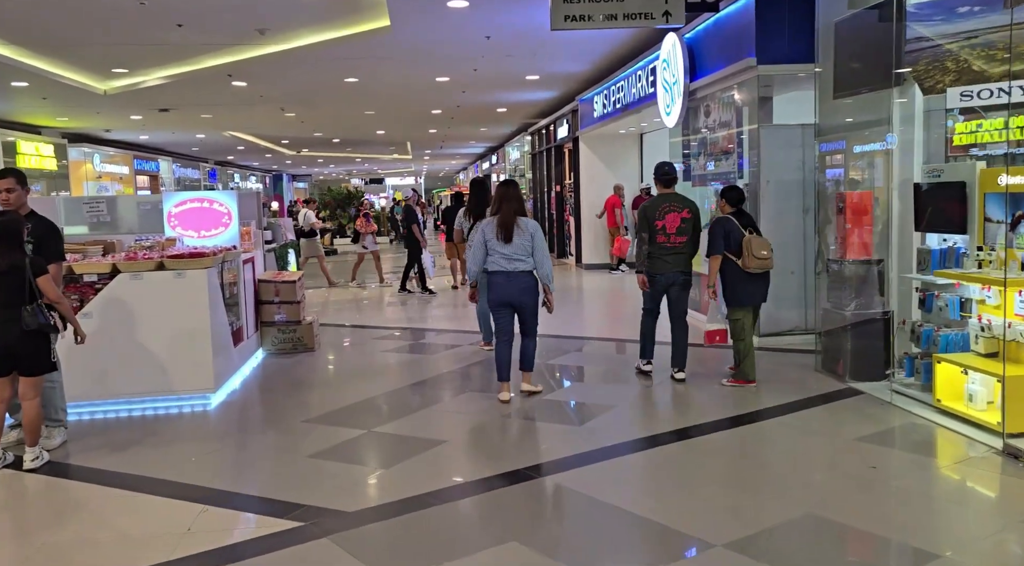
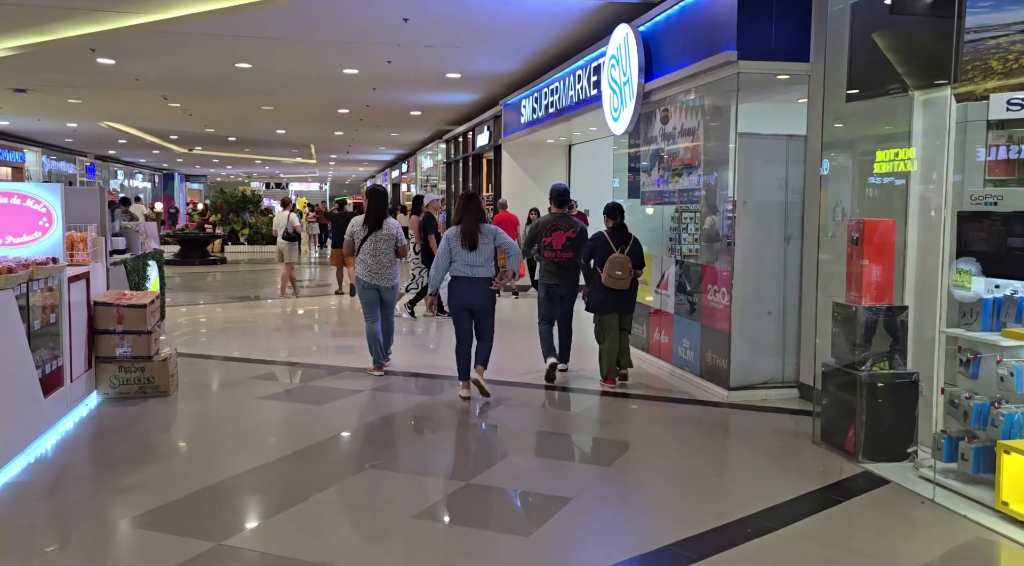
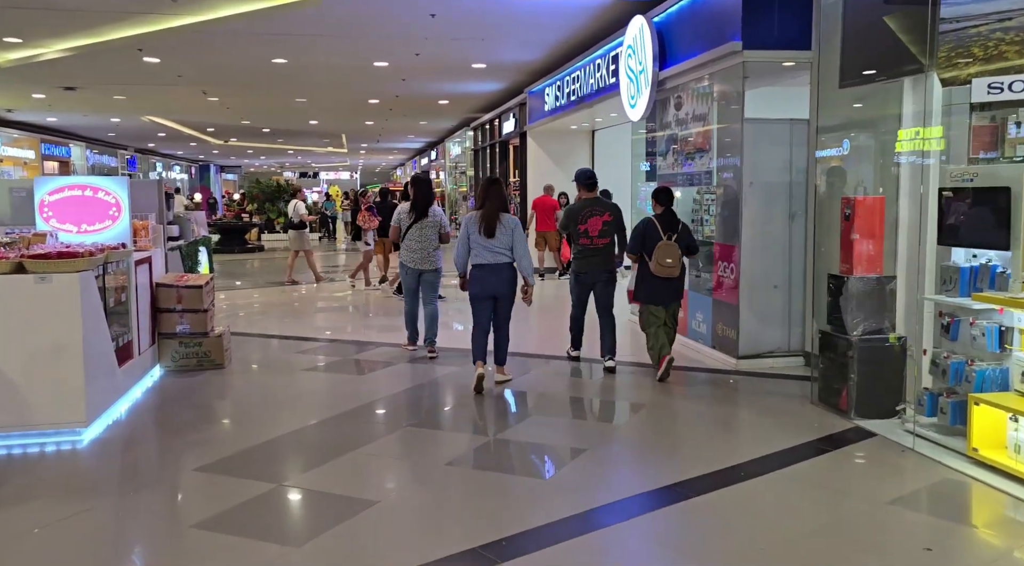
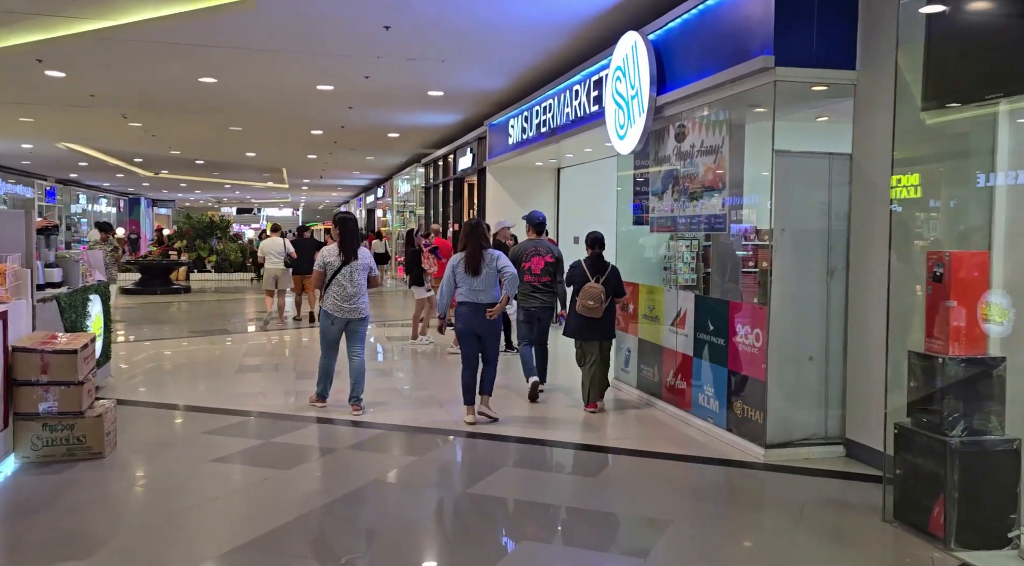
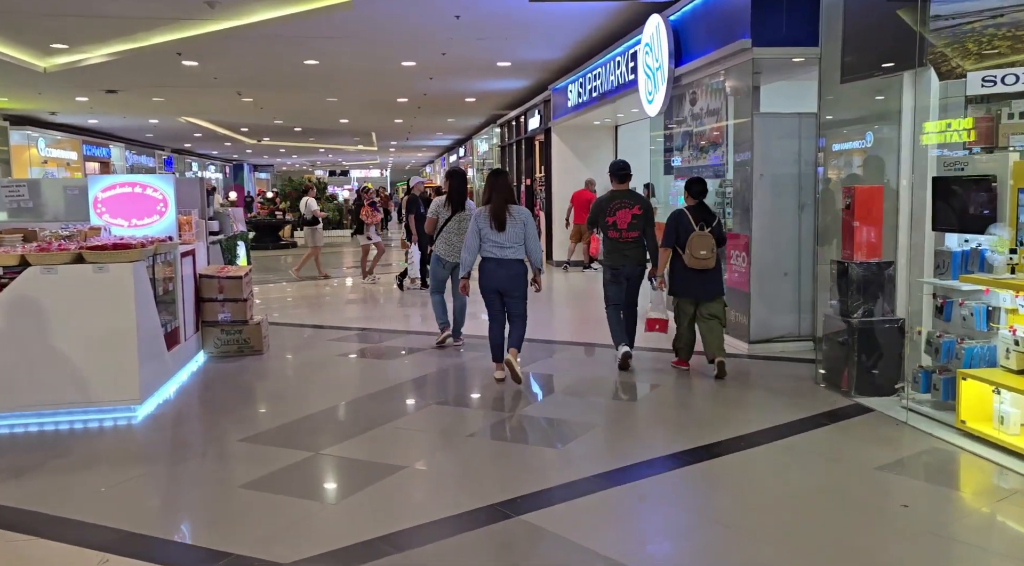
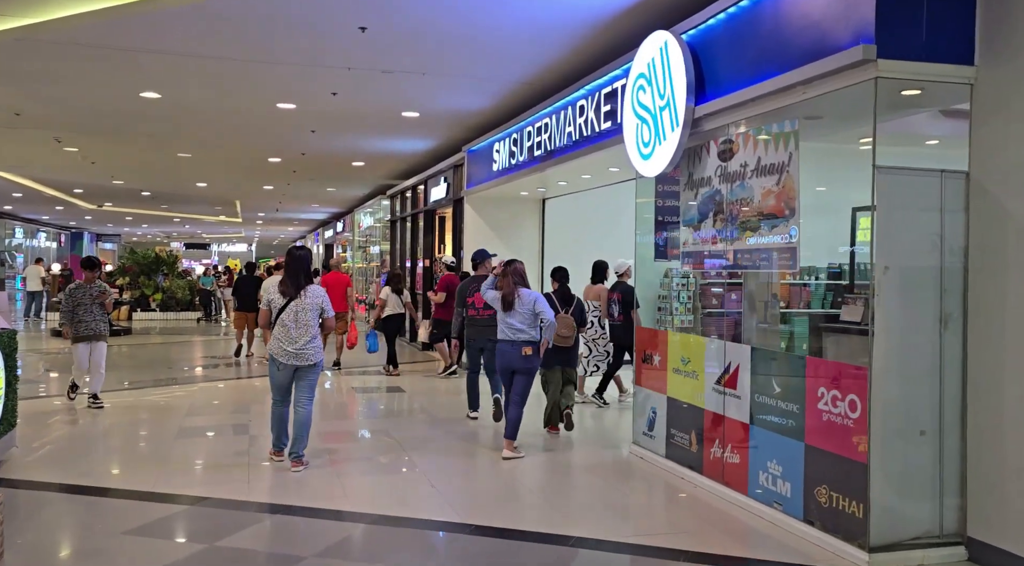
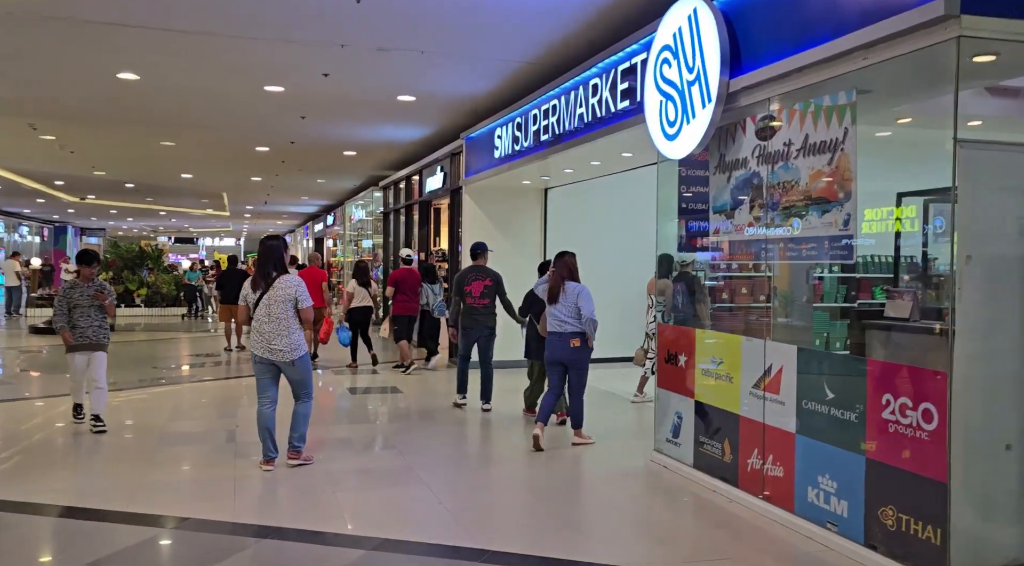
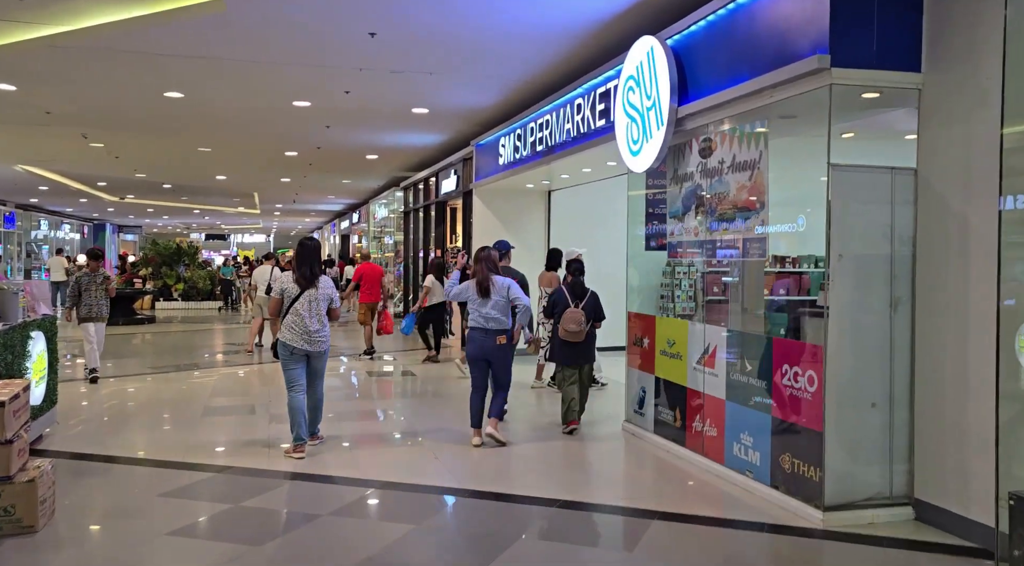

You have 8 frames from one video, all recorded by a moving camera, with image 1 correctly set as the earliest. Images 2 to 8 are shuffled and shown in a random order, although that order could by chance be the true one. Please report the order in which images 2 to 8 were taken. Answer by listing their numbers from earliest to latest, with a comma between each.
5, 3, 2, 4, 8, 6, 7
